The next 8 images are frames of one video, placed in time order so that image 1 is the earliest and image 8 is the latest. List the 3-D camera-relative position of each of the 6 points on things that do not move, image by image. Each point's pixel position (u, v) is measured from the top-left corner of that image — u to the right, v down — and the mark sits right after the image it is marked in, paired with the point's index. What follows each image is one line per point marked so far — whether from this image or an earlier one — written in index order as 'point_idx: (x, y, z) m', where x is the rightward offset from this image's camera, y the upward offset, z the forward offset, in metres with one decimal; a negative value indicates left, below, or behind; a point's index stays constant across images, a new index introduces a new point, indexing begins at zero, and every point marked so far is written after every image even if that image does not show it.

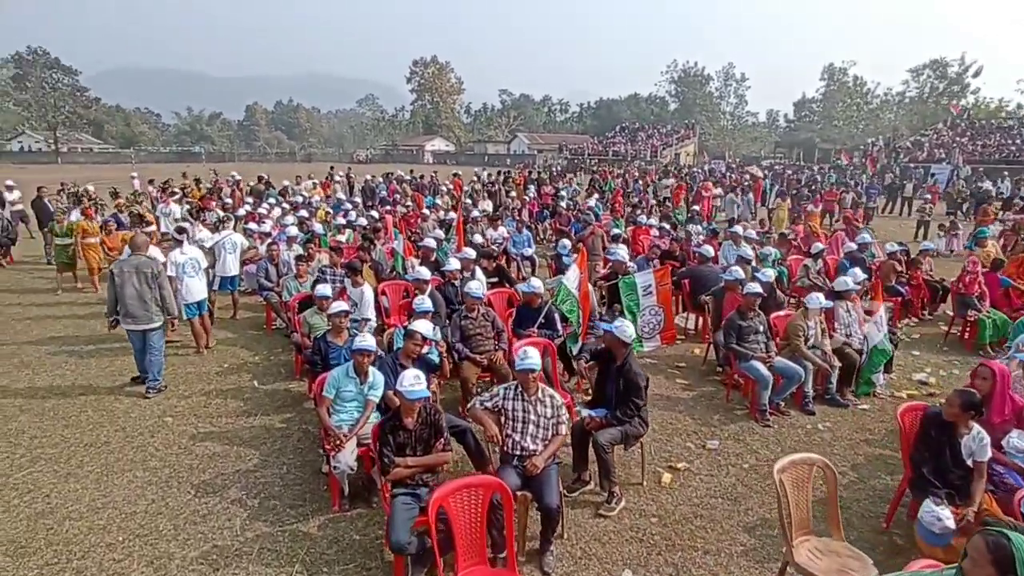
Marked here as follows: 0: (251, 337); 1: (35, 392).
0: (-4.7, -0.9, +10.5) m
1: (-6.4, -1.4, +7.8) m
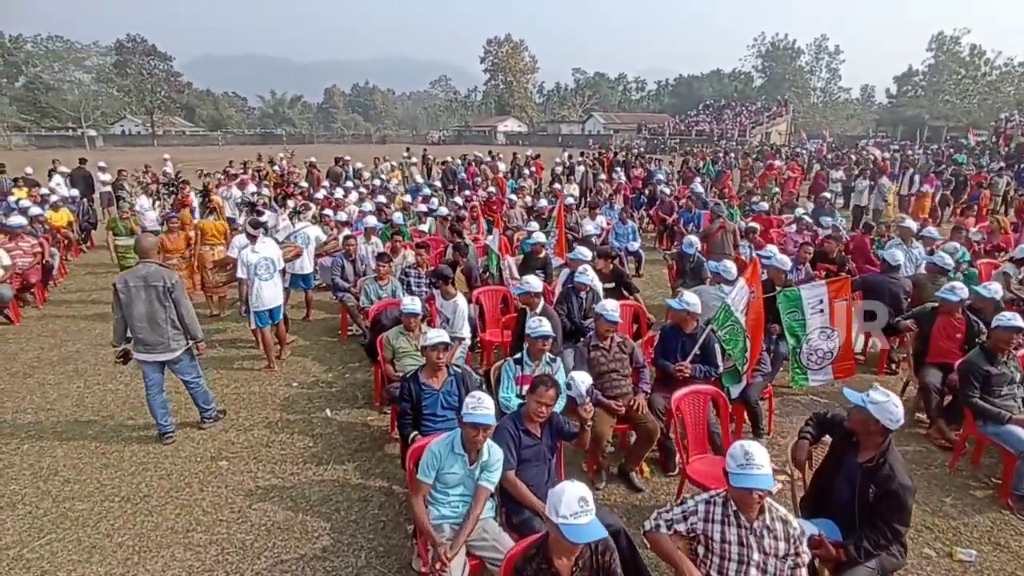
0: (-2.9, -0.9, +9.1) m
1: (-5.0, -1.5, +6.7) m
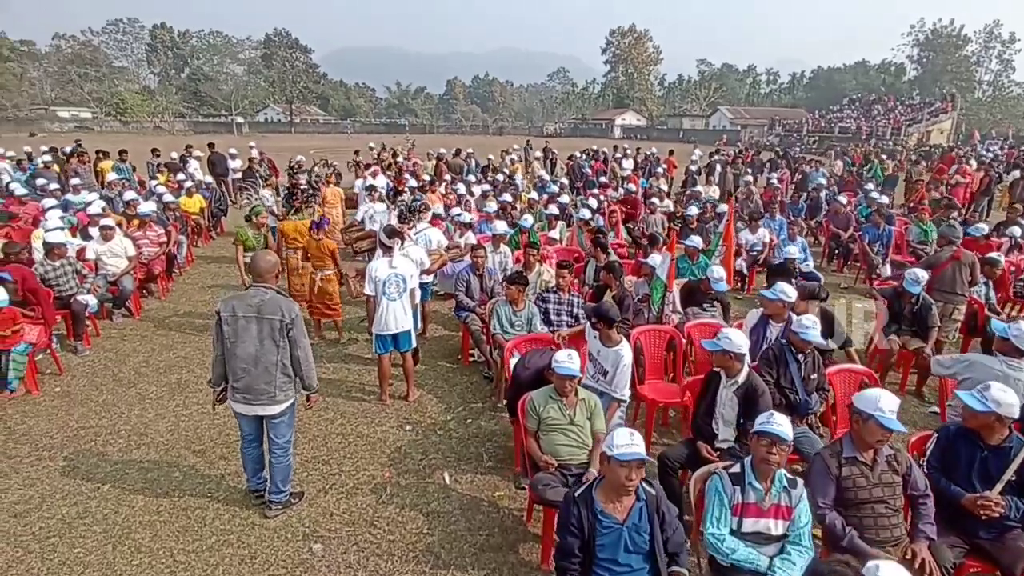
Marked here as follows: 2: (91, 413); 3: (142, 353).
0: (-0.9, -1.2, +7.8) m
1: (-3.4, -1.6, +5.8) m
2: (-4.8, -1.4, +6.6) m
3: (-5.3, -1.0, +8.3) m
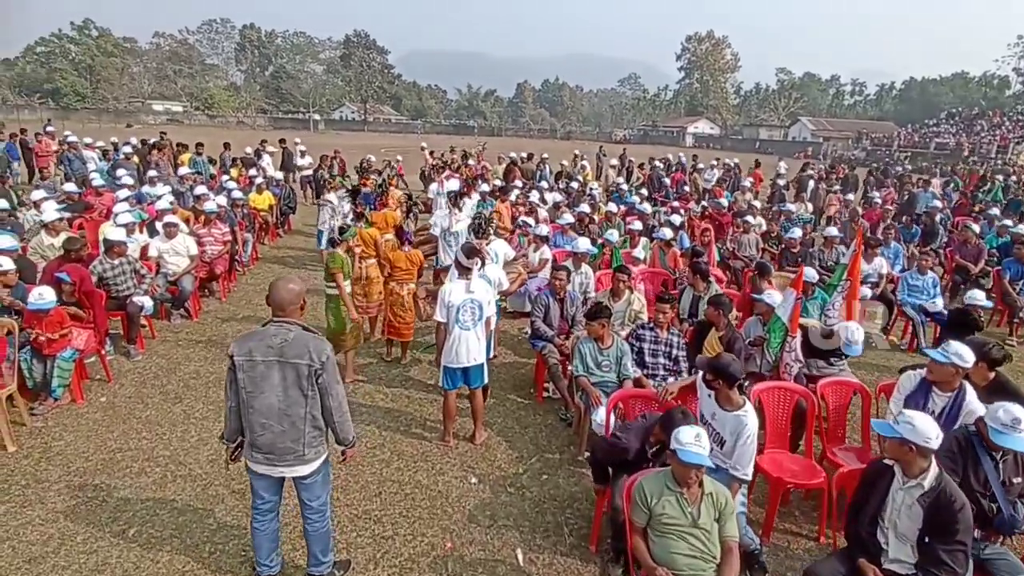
0: (0.0, -1.5, +6.8) m
1: (-2.7, -1.8, +5.1) m
2: (-4.0, -1.5, +6.1) m
3: (-4.3, -1.0, +7.8) m
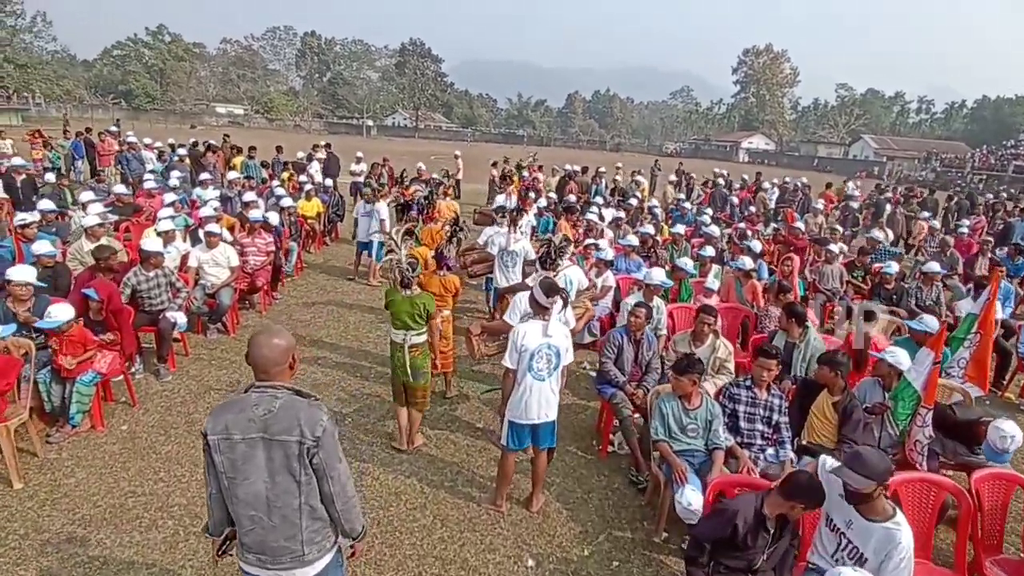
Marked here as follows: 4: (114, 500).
0: (+0.6, -1.8, +5.9) m
1: (-2.2, -2.0, +4.3) m
2: (-3.4, -1.7, +5.4) m
3: (-3.5, -1.2, +7.2) m
4: (-3.4, -1.8, +5.0) m
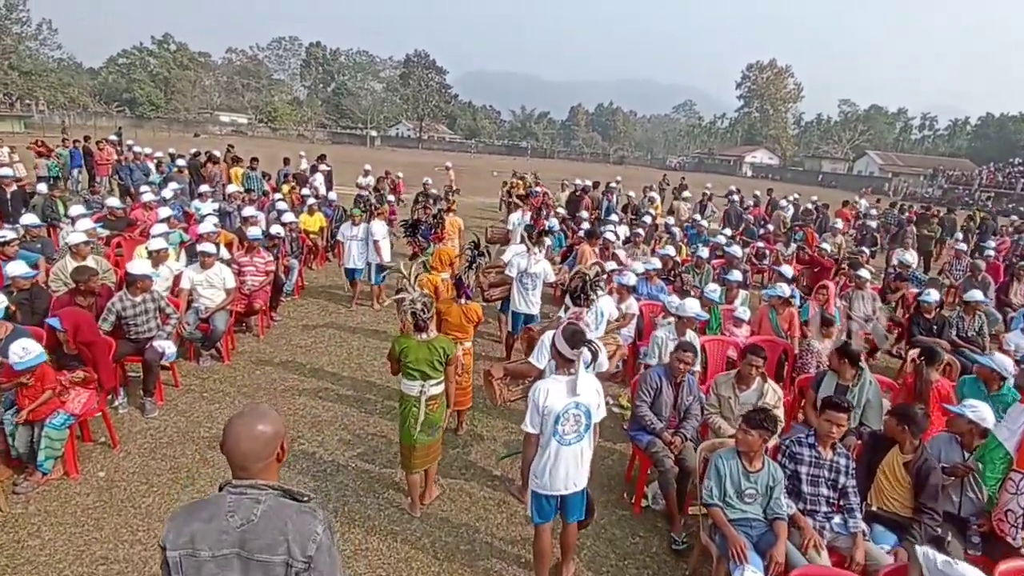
0: (+0.8, -2.2, +5.3) m
1: (-2.0, -2.3, +3.7) m
2: (-3.2, -2.0, +4.8) m
3: (-3.3, -1.5, +6.6) m
4: (-3.2, -2.1, +4.3) m
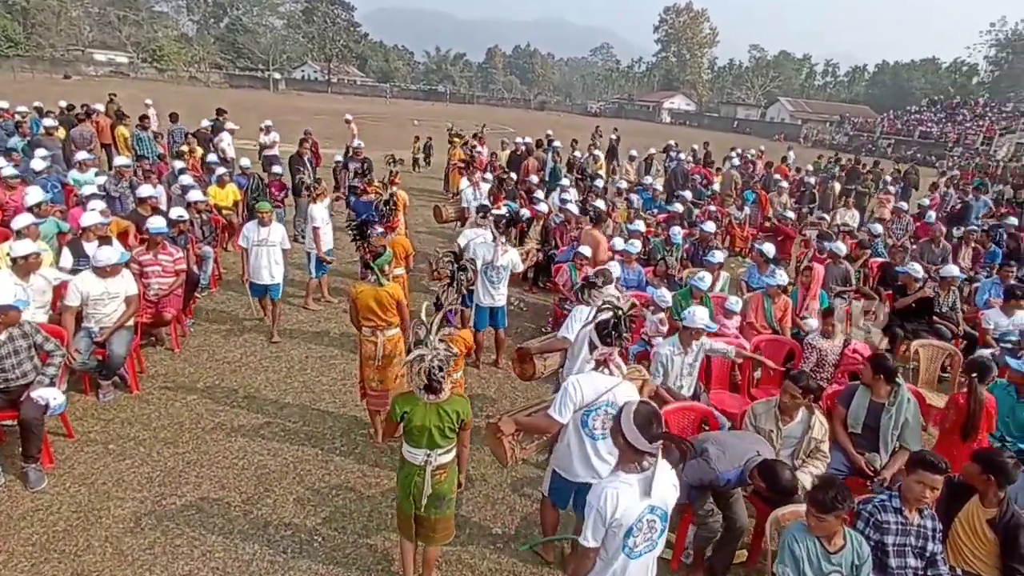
0: (+1.0, -2.4, +4.4) m
1: (-1.6, -2.7, +2.5) m
2: (-2.9, -2.4, +3.4) m
3: (-3.3, -1.8, +5.1) m
4: (-2.9, -2.5, +3.0) m
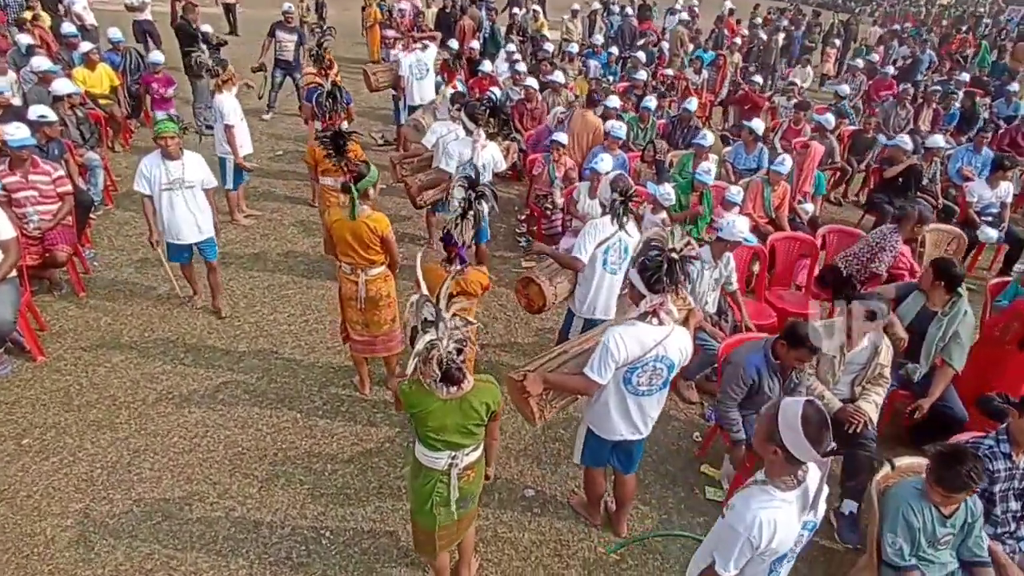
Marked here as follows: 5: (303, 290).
0: (+1.3, -1.9, +4.1) m
1: (-0.9, -2.9, +2.0) m
2: (-2.4, -2.4, +2.6) m
3: (-3.1, -1.5, +4.1) m
4: (-2.3, -2.7, +2.2) m
5: (-2.4, 0.0, +6.7) m
